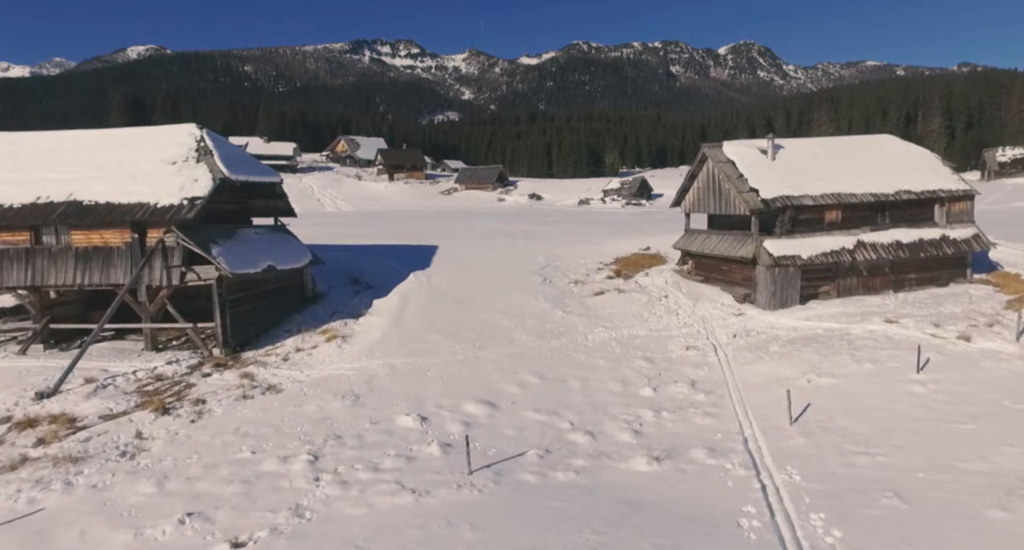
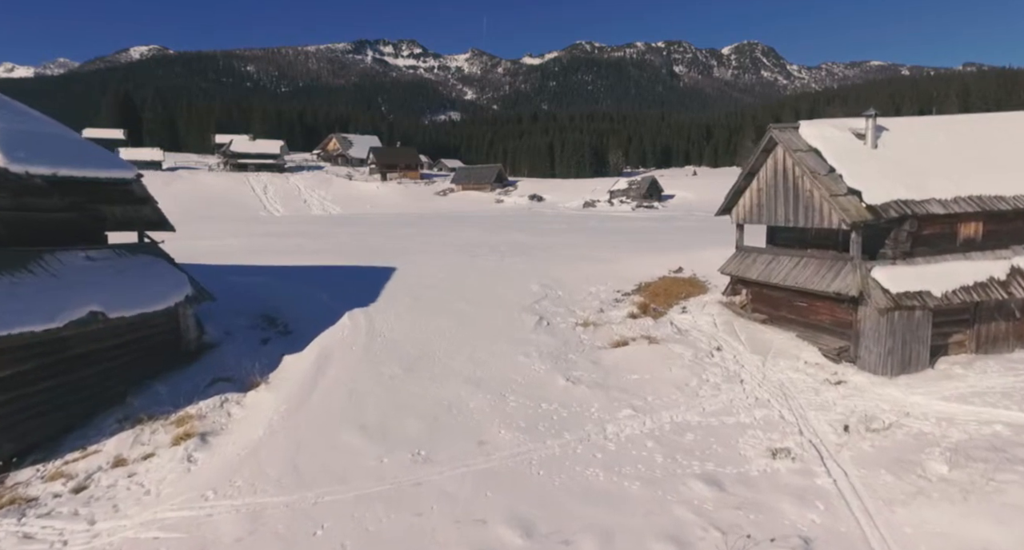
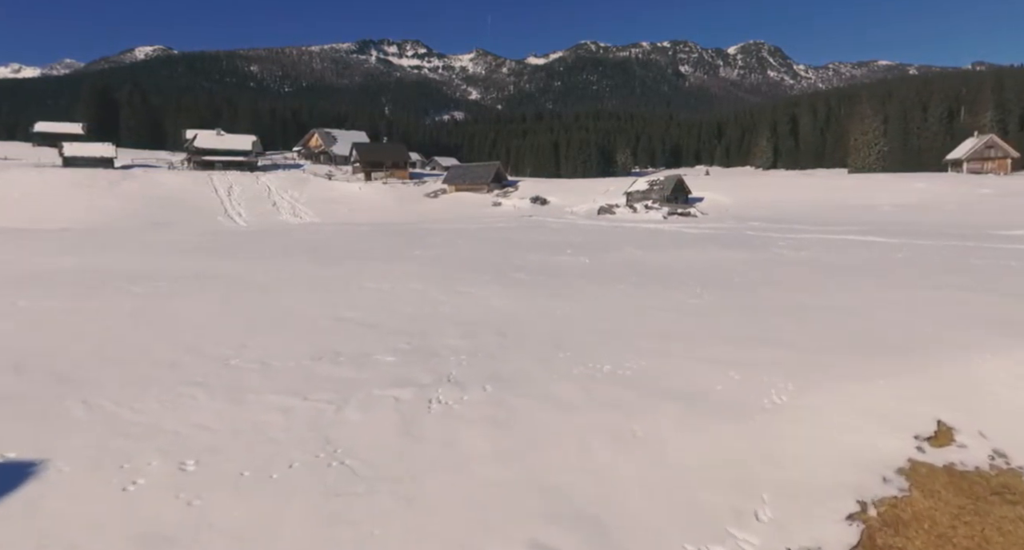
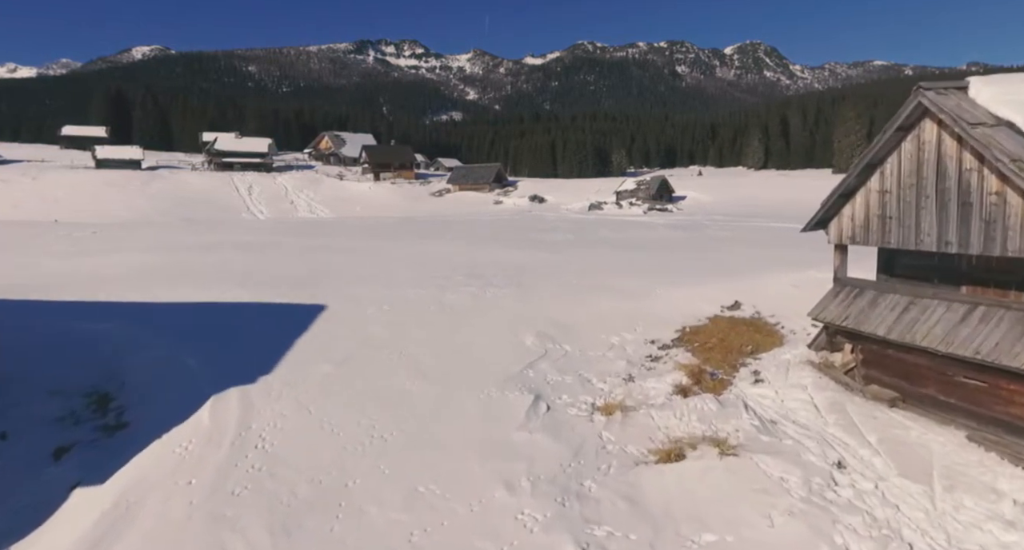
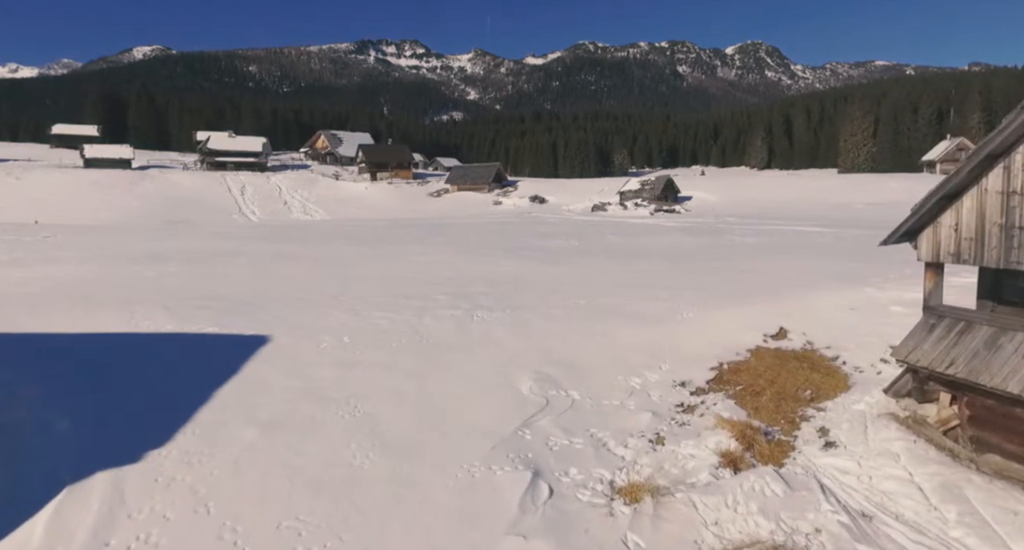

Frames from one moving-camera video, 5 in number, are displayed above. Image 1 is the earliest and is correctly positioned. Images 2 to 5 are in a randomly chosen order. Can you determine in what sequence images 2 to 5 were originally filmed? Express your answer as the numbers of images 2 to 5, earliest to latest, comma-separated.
2, 4, 5, 3
